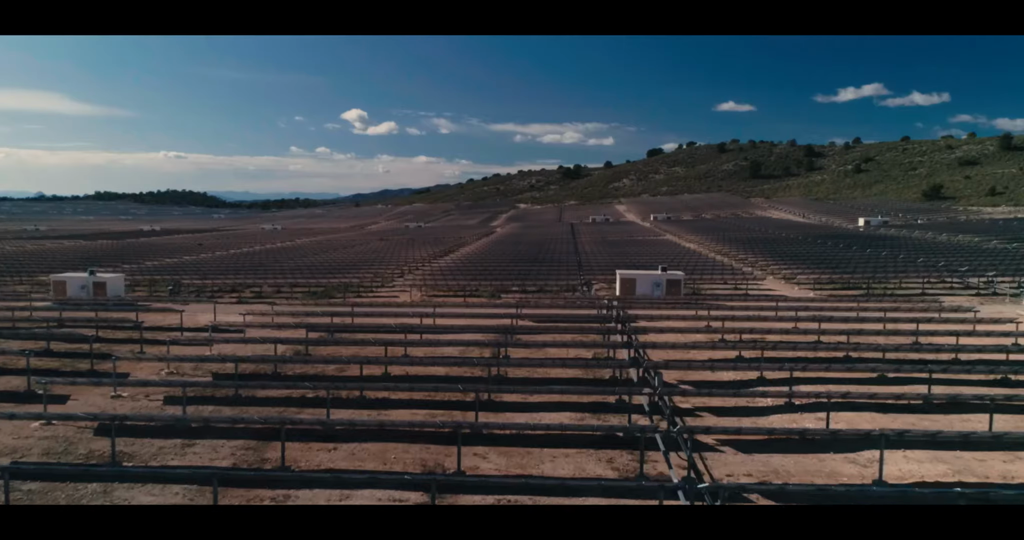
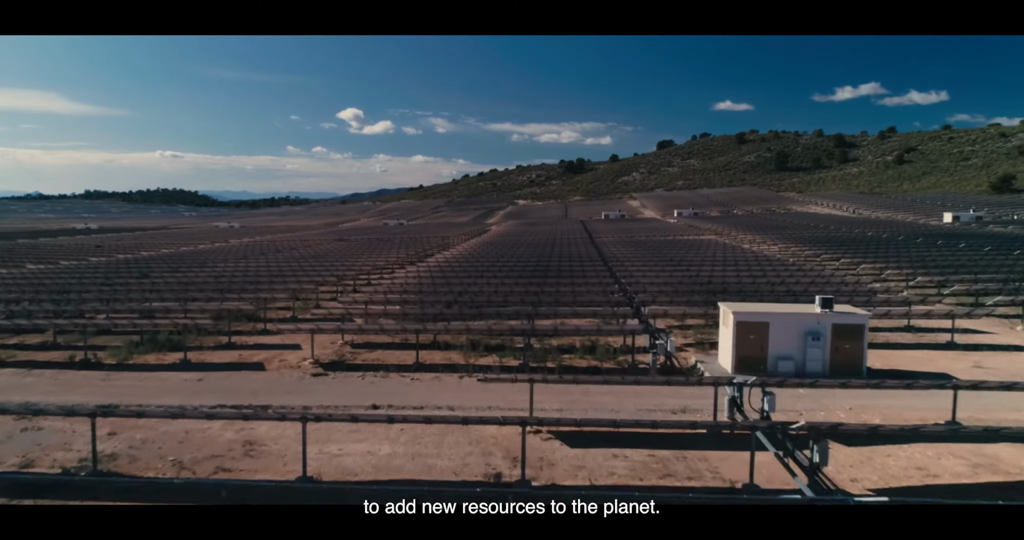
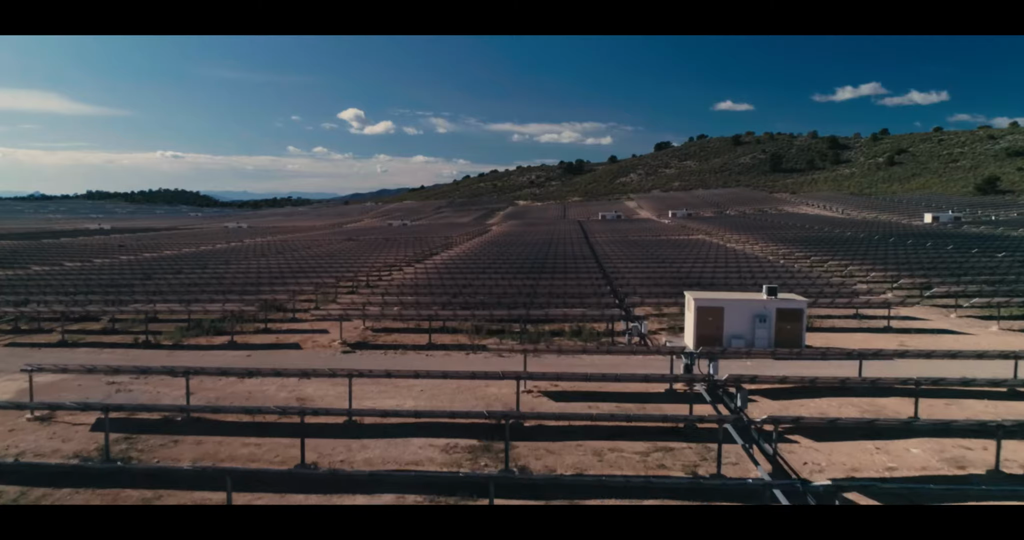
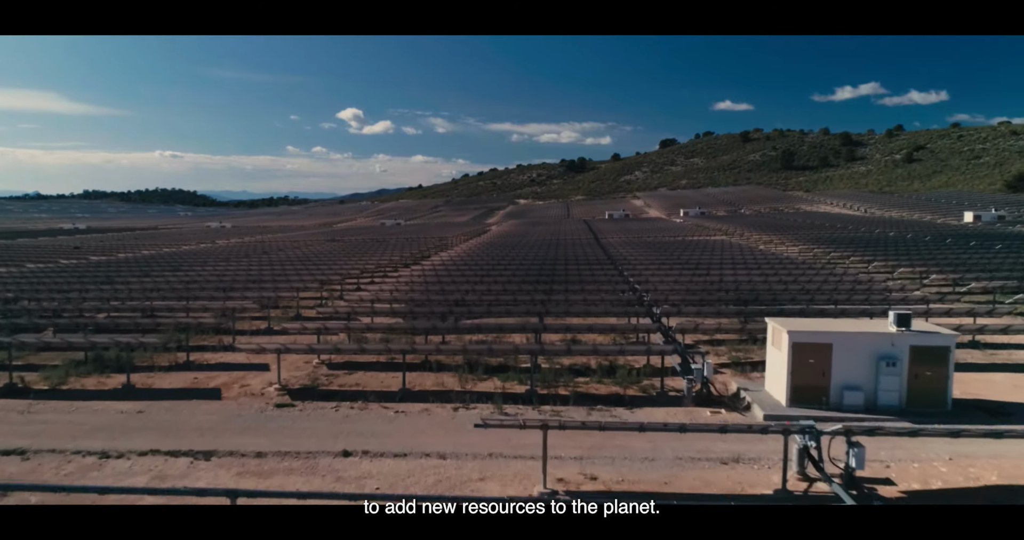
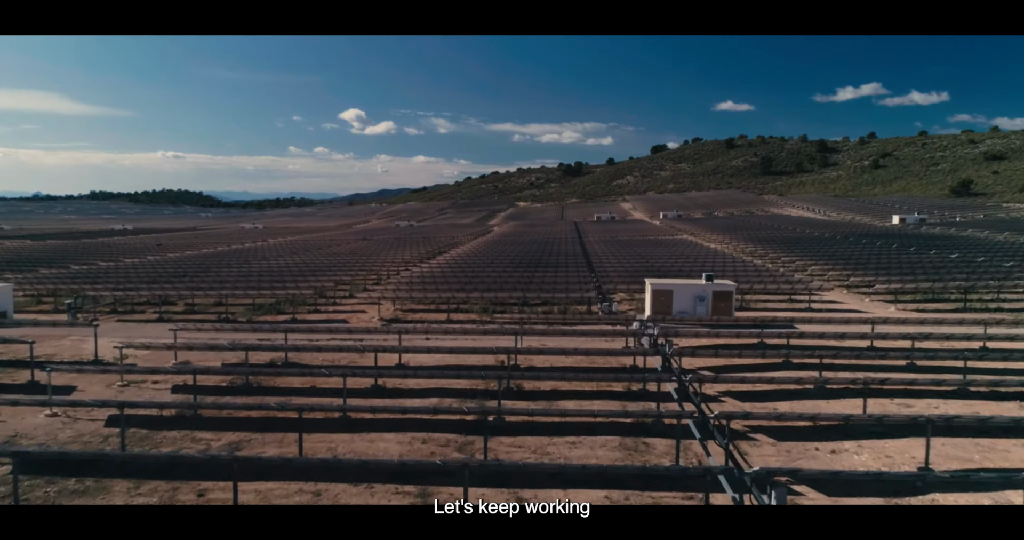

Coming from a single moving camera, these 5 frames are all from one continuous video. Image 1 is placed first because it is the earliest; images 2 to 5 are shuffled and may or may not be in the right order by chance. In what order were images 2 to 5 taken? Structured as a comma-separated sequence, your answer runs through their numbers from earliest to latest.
5, 3, 2, 4
